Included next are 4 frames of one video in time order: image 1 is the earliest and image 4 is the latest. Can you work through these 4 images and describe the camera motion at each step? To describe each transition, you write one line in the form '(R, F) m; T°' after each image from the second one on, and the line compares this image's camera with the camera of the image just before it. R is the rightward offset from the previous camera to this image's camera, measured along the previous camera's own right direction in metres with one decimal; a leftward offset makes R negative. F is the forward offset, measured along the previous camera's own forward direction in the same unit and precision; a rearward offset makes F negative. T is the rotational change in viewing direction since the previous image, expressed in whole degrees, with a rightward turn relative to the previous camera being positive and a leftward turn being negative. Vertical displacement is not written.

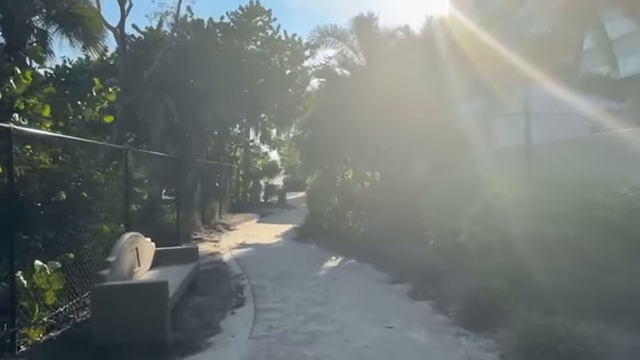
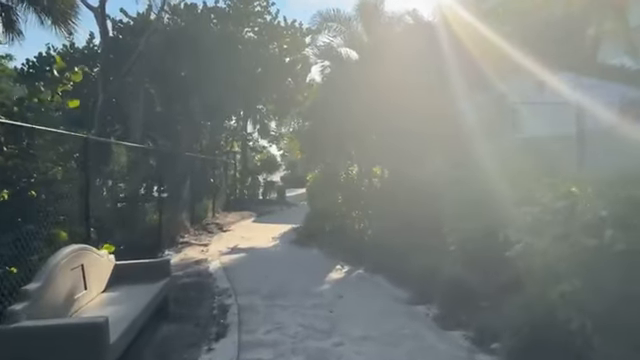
(0.0, +1.7) m; 0°
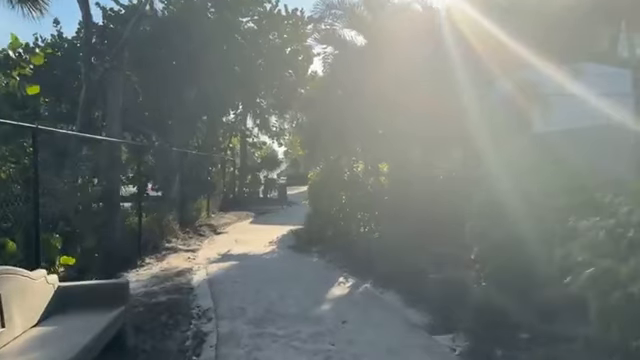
(+0.1, +1.4) m; 0°
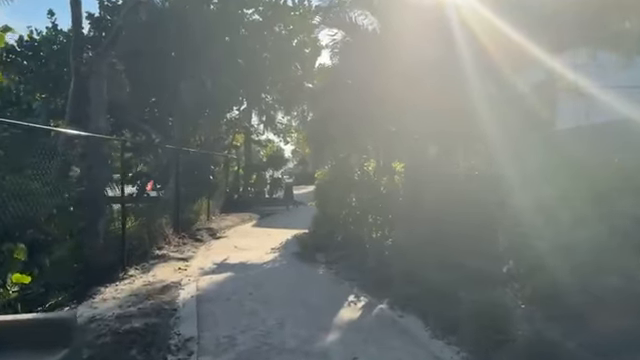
(0.0, +1.3) m; -1°
